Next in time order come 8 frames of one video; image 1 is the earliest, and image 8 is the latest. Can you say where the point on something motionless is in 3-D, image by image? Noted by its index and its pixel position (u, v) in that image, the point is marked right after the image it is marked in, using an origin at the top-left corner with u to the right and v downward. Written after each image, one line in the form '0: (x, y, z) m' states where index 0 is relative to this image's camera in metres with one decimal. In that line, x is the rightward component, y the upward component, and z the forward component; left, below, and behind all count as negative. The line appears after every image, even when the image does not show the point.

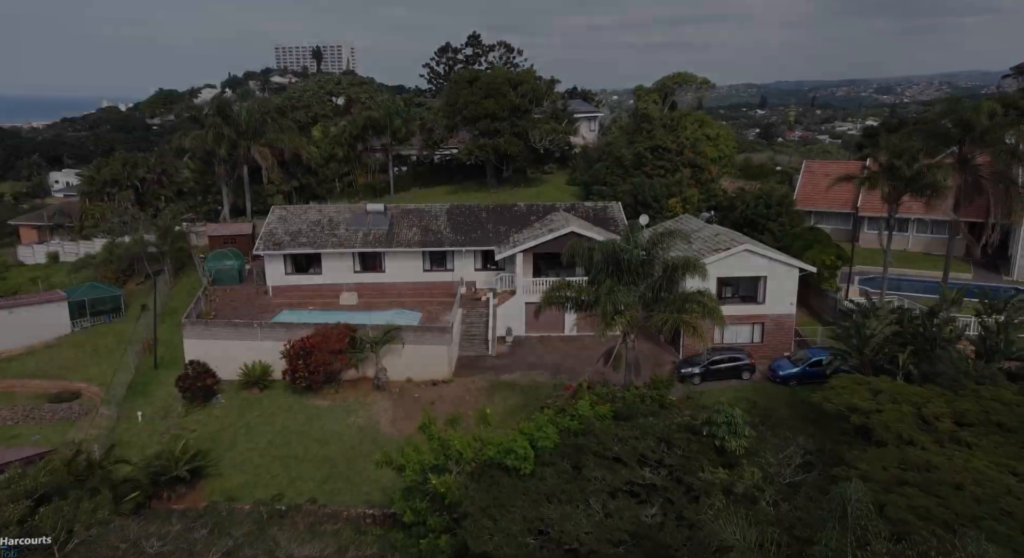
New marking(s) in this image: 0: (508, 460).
0: (-0.1, -5.1, +17.1) m
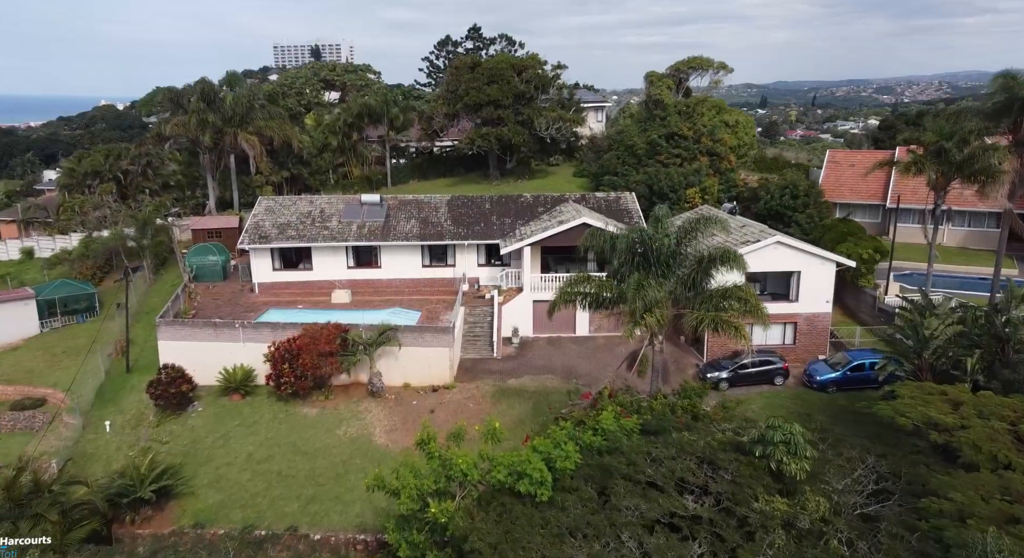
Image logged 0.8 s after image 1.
0: (+0.2, -4.9, +14.4) m
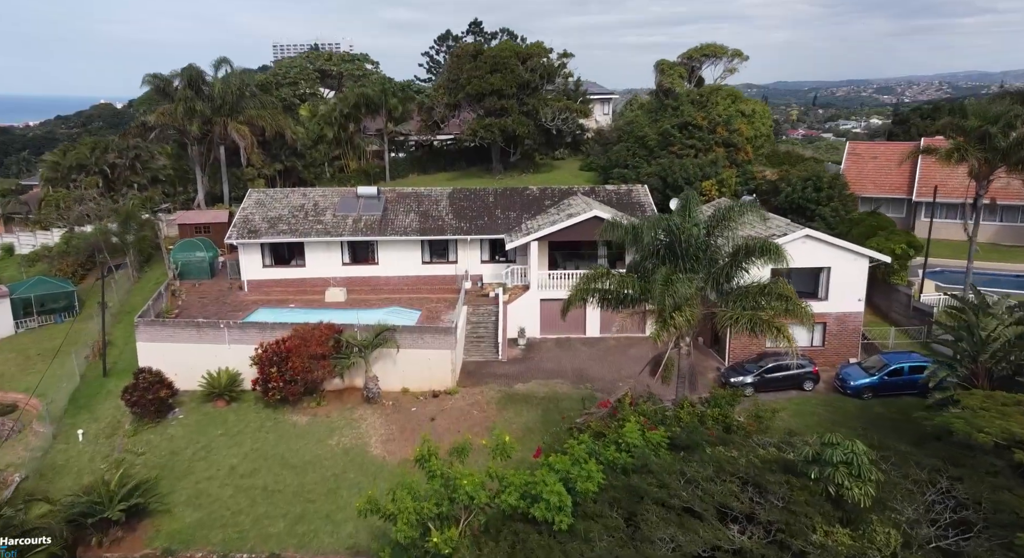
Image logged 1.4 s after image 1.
0: (+0.5, -4.8, +12.5) m
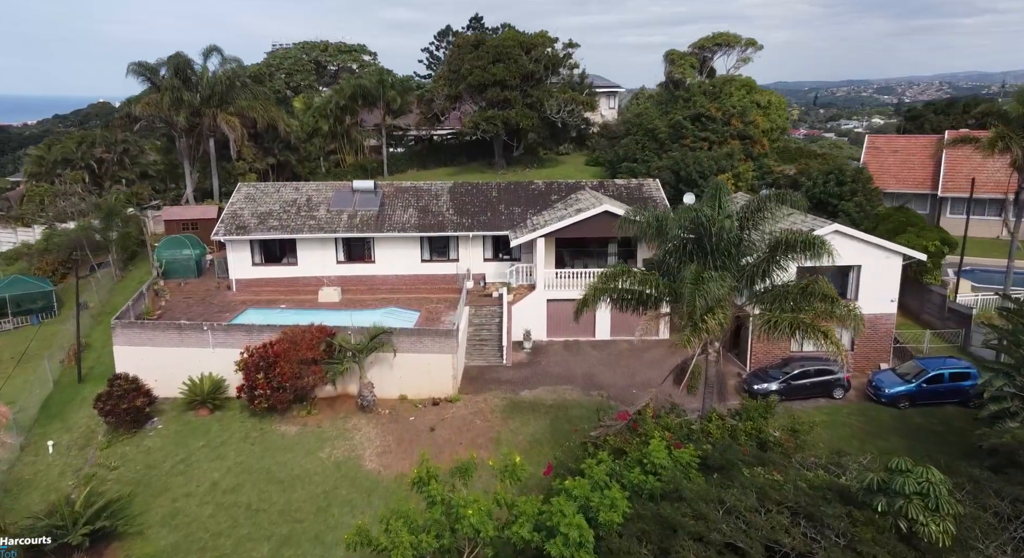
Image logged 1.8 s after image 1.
0: (+0.7, -4.7, +10.7) m
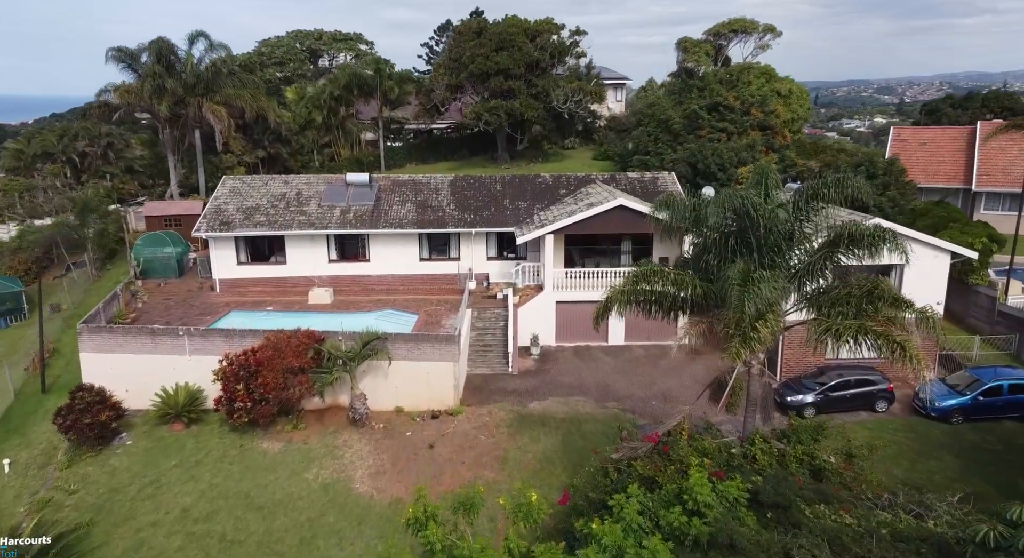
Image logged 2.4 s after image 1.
0: (+1.0, -4.7, +8.6) m
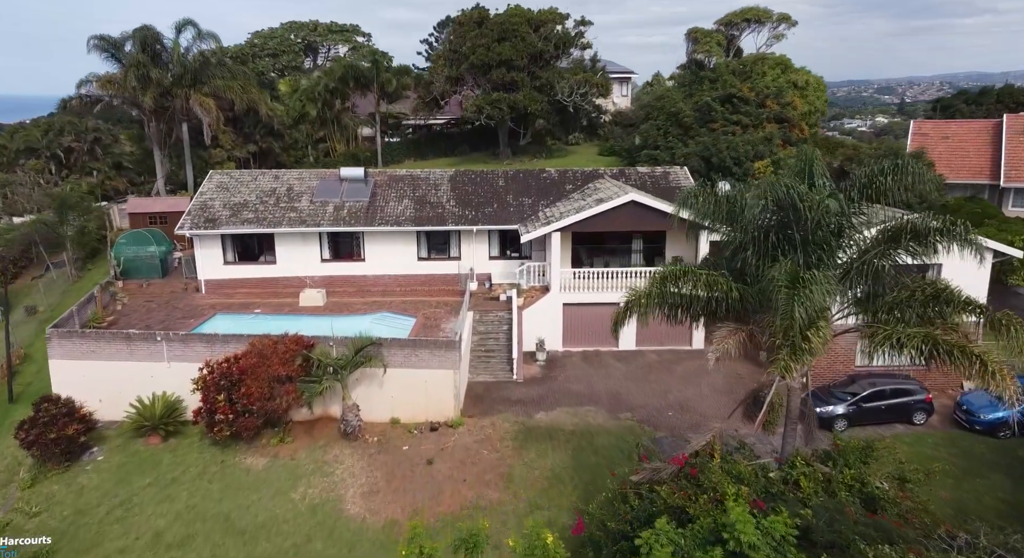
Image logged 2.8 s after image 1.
0: (+1.1, -4.7, +7.0) m
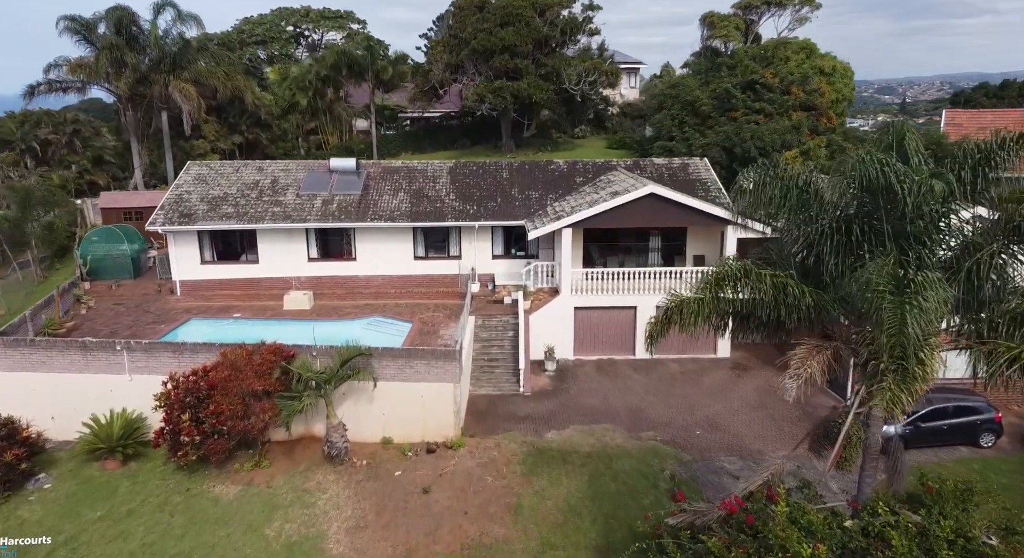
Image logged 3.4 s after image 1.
0: (+1.3, -4.8, +4.7) m
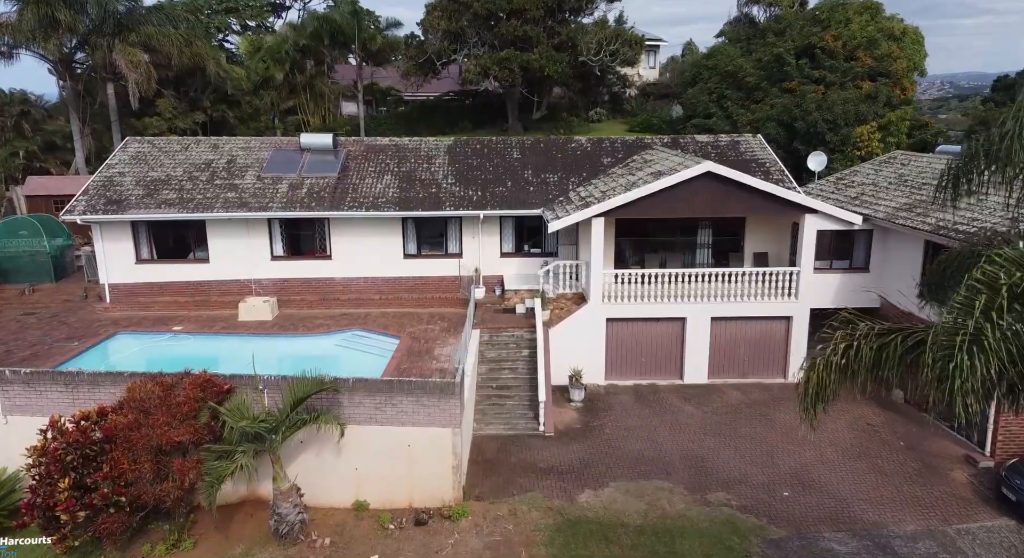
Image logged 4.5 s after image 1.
0: (+1.8, -4.9, +0.1) m
